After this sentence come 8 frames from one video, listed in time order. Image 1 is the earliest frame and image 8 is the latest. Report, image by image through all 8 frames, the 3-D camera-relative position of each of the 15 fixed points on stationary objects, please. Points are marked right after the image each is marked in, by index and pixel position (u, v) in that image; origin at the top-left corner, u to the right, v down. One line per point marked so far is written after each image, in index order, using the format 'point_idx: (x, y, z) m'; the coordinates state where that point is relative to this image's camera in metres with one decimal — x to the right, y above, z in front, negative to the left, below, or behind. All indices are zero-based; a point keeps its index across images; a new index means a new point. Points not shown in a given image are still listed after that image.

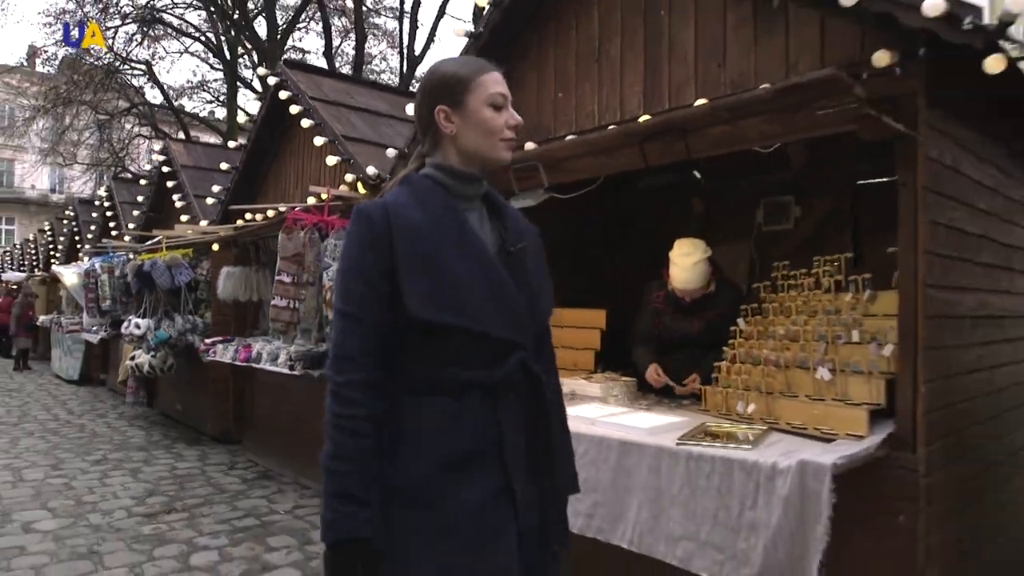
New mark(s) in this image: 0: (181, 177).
0: (-4.1, +1.4, +9.1) m
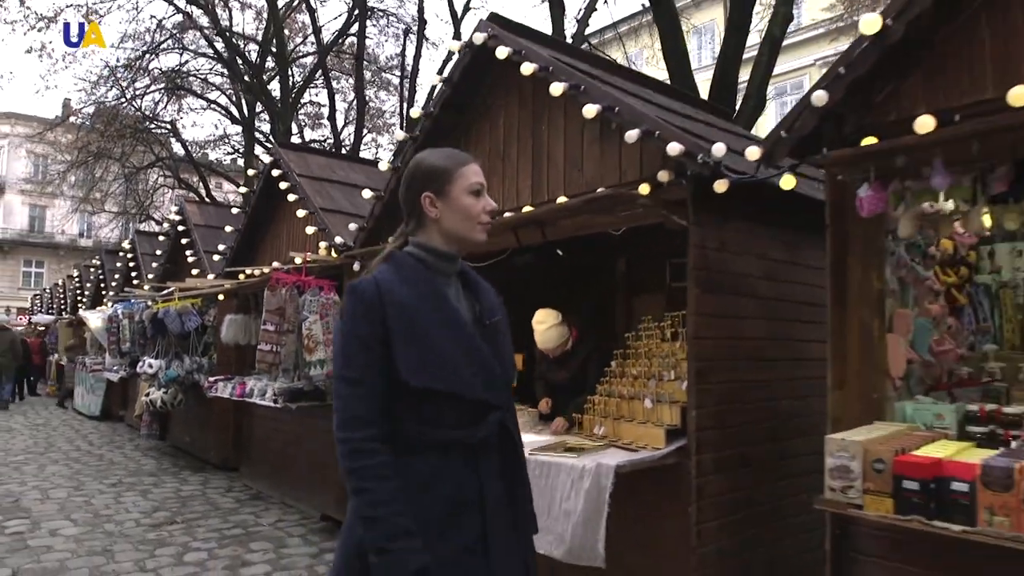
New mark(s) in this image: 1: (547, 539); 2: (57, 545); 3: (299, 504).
0: (-4.5, +0.7, +10.4) m
1: (+0.2, -1.4, +4.0) m
2: (-3.9, -2.2, +6.3) m
3: (-2.4, -2.4, +8.0) m
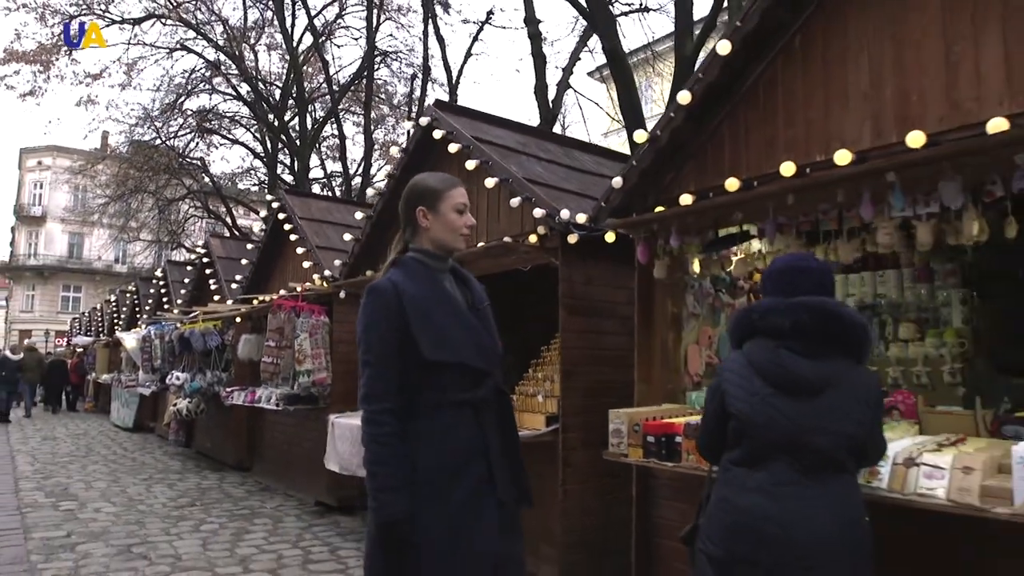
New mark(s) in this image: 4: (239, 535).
0: (-4.9, +0.4, +12.0) m
1: (-0.4, -1.6, +5.4) m
2: (-4.4, -2.5, +7.8) m
3: (-2.8, -2.7, +9.5) m
4: (-2.8, -2.5, +7.4) m
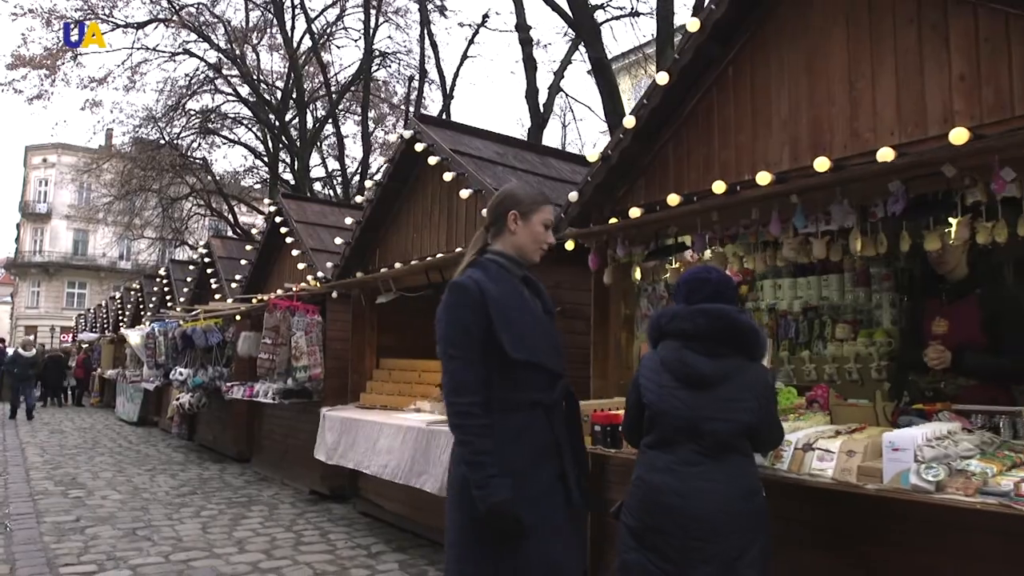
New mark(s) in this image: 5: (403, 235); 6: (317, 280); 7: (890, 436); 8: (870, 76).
0: (-5.1, +0.4, +12.5) m
1: (-0.6, -1.6, +5.9) m
2: (-4.6, -2.5, +8.3) m
3: (-3.0, -2.7, +10.0) m
4: (-3.0, -2.5, +7.9) m
5: (-1.2, +0.6, +7.8) m
6: (-2.4, +0.1, +9.0) m
7: (+1.6, -0.6, +3.1) m
8: (+1.8, +1.1, +3.7) m
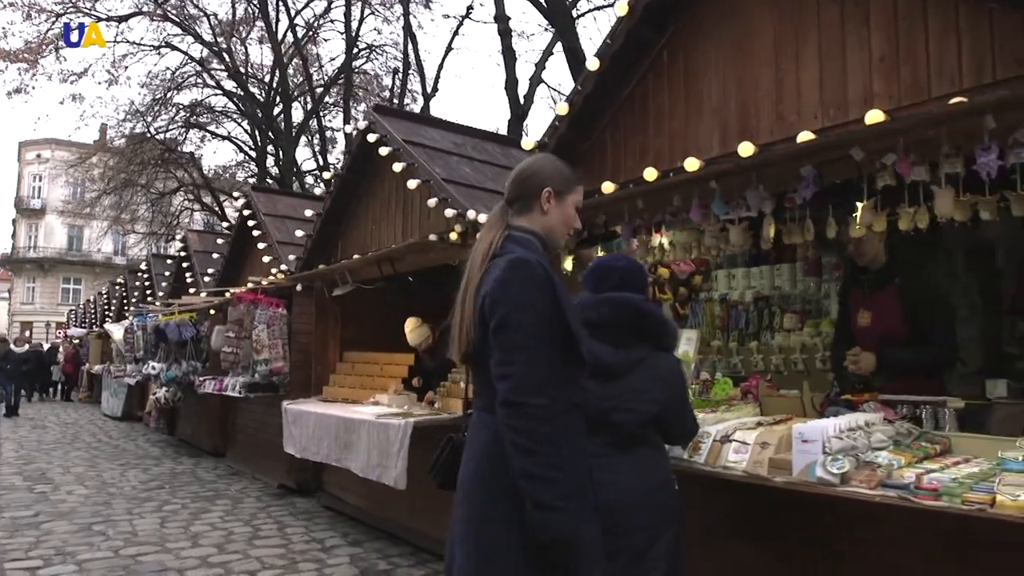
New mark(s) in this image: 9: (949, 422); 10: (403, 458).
0: (-5.5, +0.5, +12.5) m
1: (-1.0, -1.5, +5.9) m
2: (-5.0, -2.4, +8.3) m
3: (-3.4, -2.6, +9.9) m
4: (-3.4, -2.4, +7.8) m
5: (-1.6, +0.6, +7.7) m
6: (-2.8, +0.2, +8.9) m
7: (+1.2, -0.6, +3.0) m
8: (+1.4, +1.2, +3.7) m
9: (+2.0, -0.6, +3.3) m
10: (-0.9, -1.3, +5.7) m
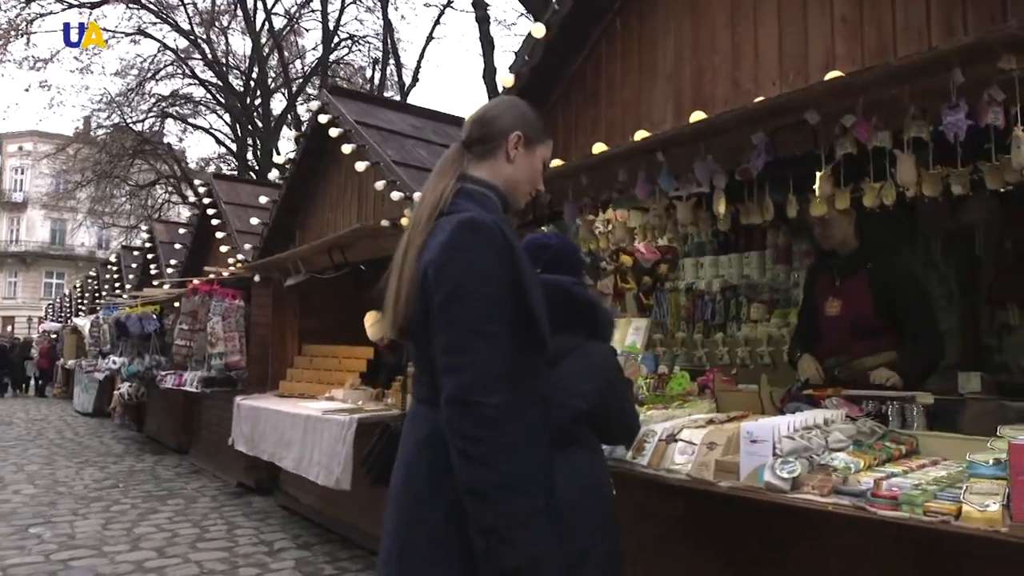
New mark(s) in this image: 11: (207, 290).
0: (-5.9, +0.6, +12.0) m
1: (-1.4, -1.4, +5.5) m
2: (-5.4, -2.3, +7.9) m
3: (-3.8, -2.5, +9.6) m
4: (-3.8, -2.3, +7.5) m
5: (-1.9, +0.7, +7.4) m
6: (-3.2, +0.3, +8.5) m
7: (+0.9, -0.5, +2.7) m
8: (+1.1, +1.2, +3.3) m
9: (+1.7, -0.5, +3.0) m
10: (-1.2, -1.2, +5.4) m
11: (-3.5, 0.0, +8.4) m
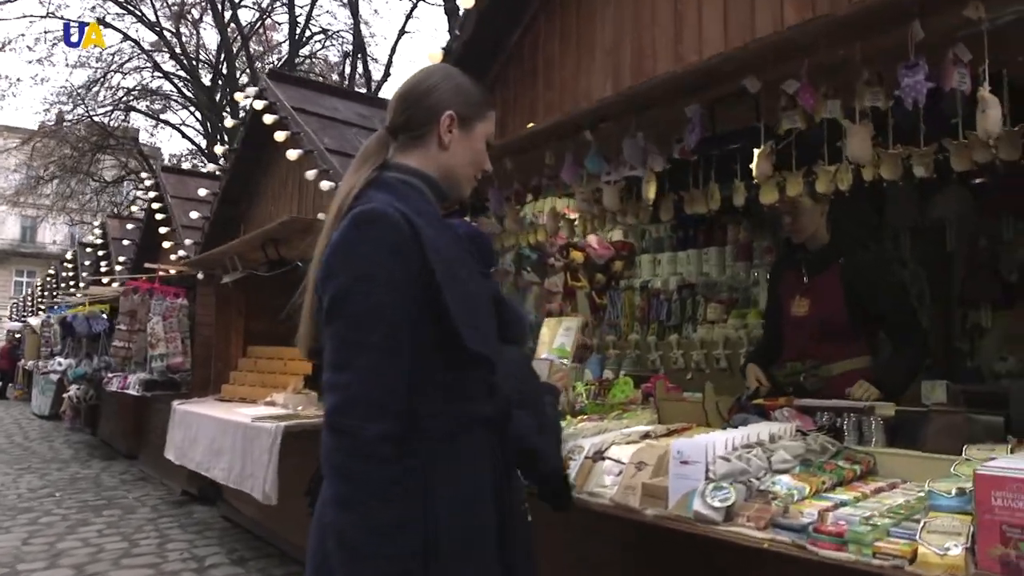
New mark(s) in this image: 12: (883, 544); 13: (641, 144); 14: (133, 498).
0: (-6.4, +0.6, +11.5) m
1: (-1.8, -1.4, +5.1) m
2: (-5.9, -2.3, +7.4) m
3: (-4.3, -2.5, +9.1) m
4: (-4.2, -2.3, +7.0) m
5: (-2.4, +0.8, +6.9) m
6: (-3.7, +0.3, +8.1) m
7: (+0.5, -0.5, +2.3) m
8: (+0.7, +1.2, +2.9) m
9: (+1.3, -0.5, +2.6) m
10: (-1.6, -1.2, +4.9) m
11: (-4.0, 0.0, +7.9) m
12: (+0.9, -0.6, +1.8) m
13: (+0.5, +0.5, +2.6) m
14: (-4.4, -2.4, +8.5) m
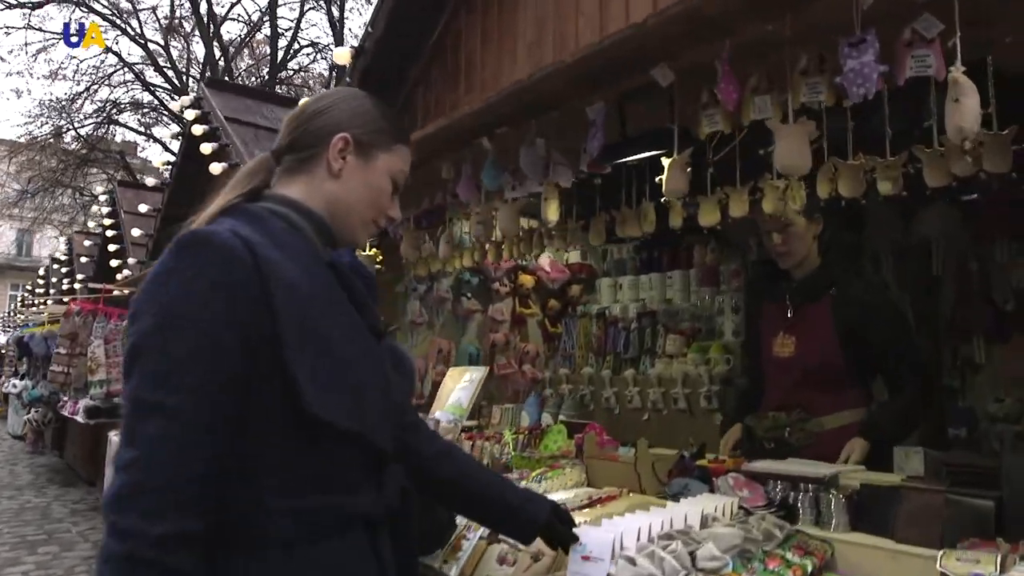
0: (-6.8, +0.4, +11.1) m
1: (-2.1, -1.6, +4.6) m
2: (-6.2, -2.5, +6.9) m
3: (-4.6, -2.7, +8.6) m
4: (-4.6, -2.5, +6.5) m
5: (-2.7, +0.6, +6.5) m
6: (-4.0, +0.1, +7.6) m
7: (+0.1, -0.6, +1.8) m
8: (+0.4, +1.1, +2.5) m
9: (+0.9, -0.6, +2.1) m
10: (-2.0, -1.4, +4.4) m
11: (-4.3, -0.2, +7.5) m
12: (+0.5, -0.7, +1.3) m
13: (+0.1, +0.4, +2.2) m
14: (-4.8, -2.7, +7.9) m
